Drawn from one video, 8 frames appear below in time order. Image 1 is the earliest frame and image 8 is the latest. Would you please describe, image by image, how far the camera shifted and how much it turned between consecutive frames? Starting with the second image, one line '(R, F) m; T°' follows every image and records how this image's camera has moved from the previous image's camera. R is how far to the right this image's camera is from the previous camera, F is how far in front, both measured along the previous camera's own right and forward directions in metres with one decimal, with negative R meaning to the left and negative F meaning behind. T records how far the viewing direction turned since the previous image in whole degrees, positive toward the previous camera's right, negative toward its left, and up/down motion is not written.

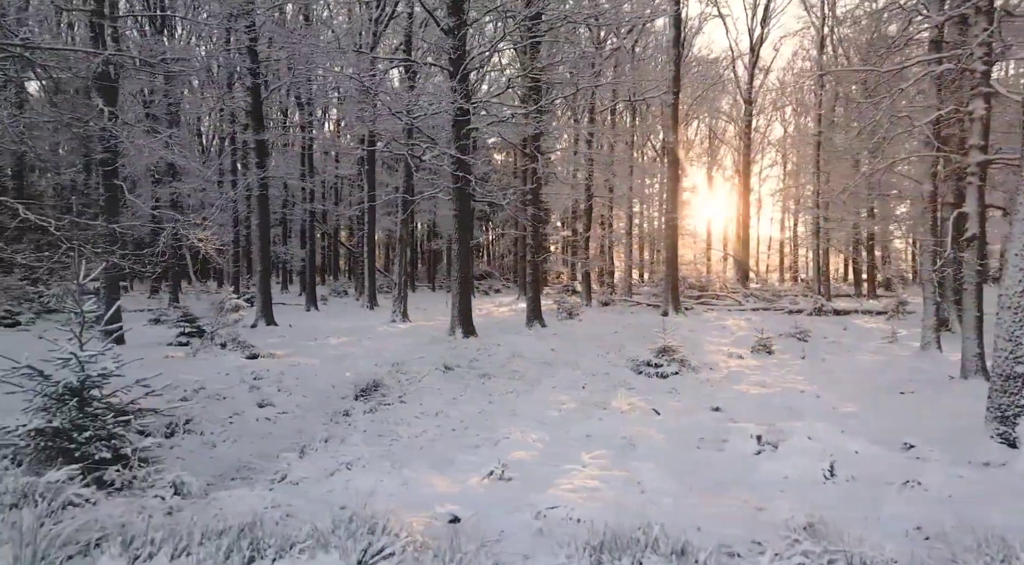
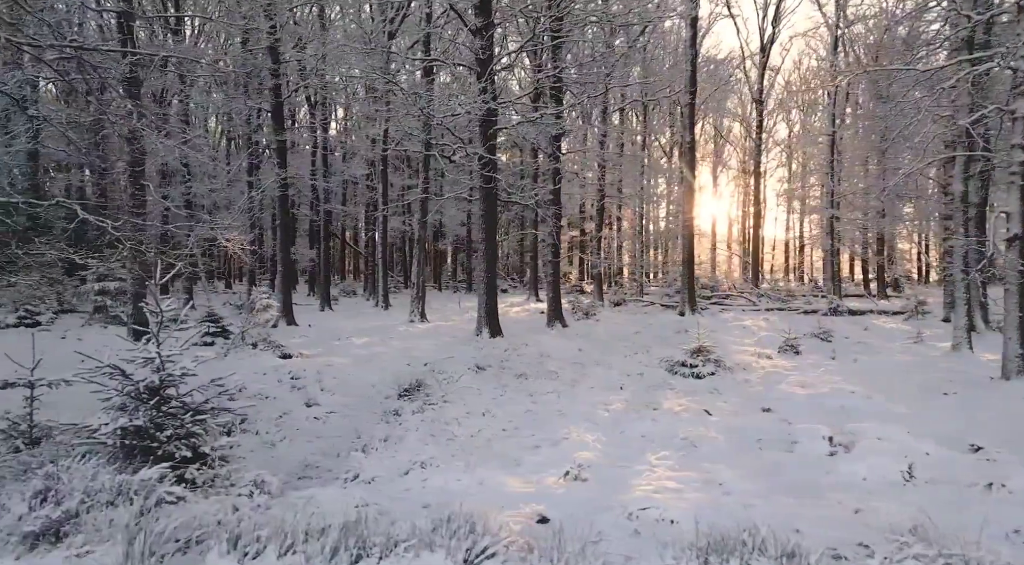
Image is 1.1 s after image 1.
(-0.5, 0.0) m; -1°
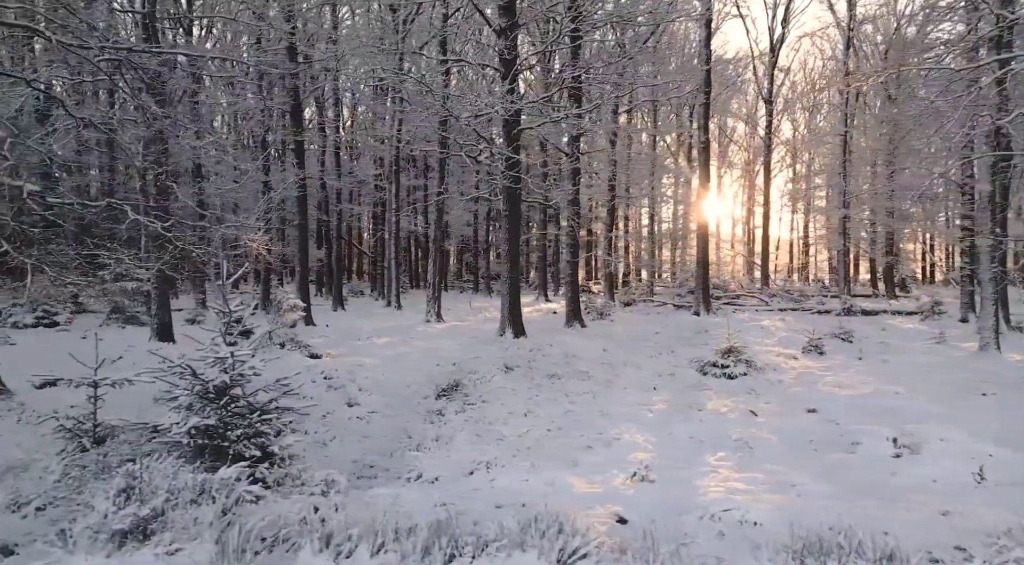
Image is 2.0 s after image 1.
(-0.5, 0.0) m; -1°
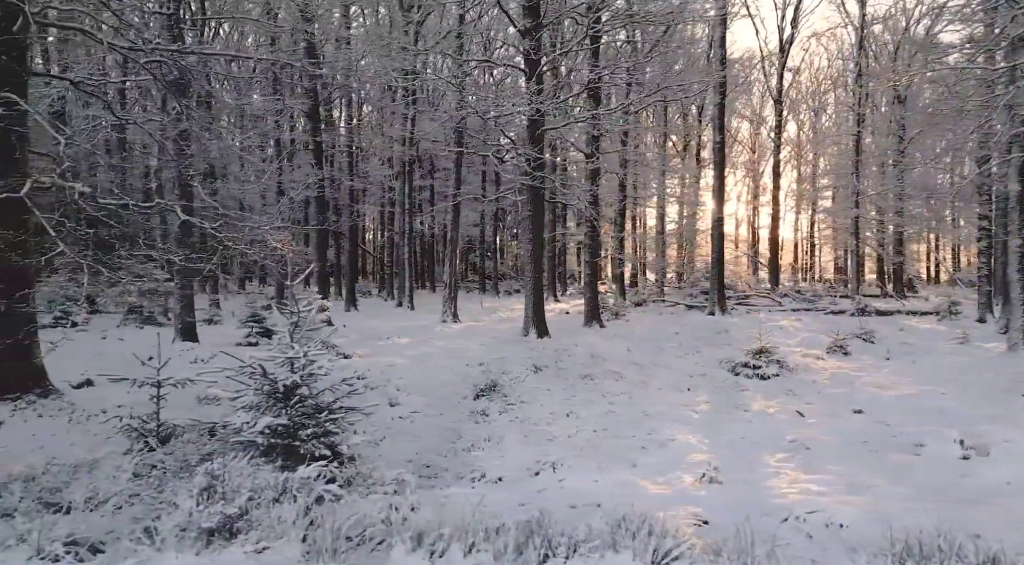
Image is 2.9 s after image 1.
(-0.5, 0.0) m; -1°
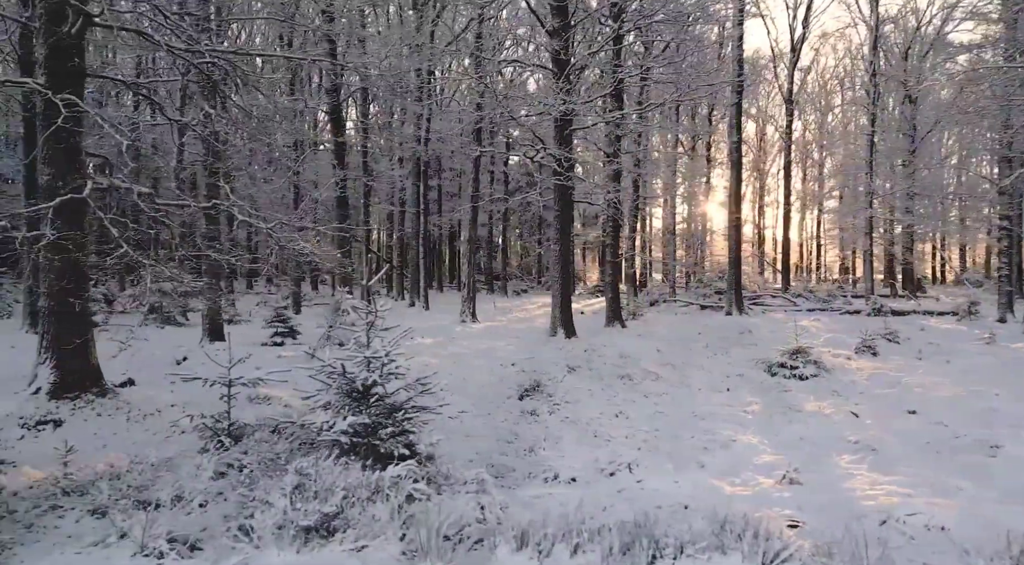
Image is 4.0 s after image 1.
(-0.5, 0.0) m; -1°
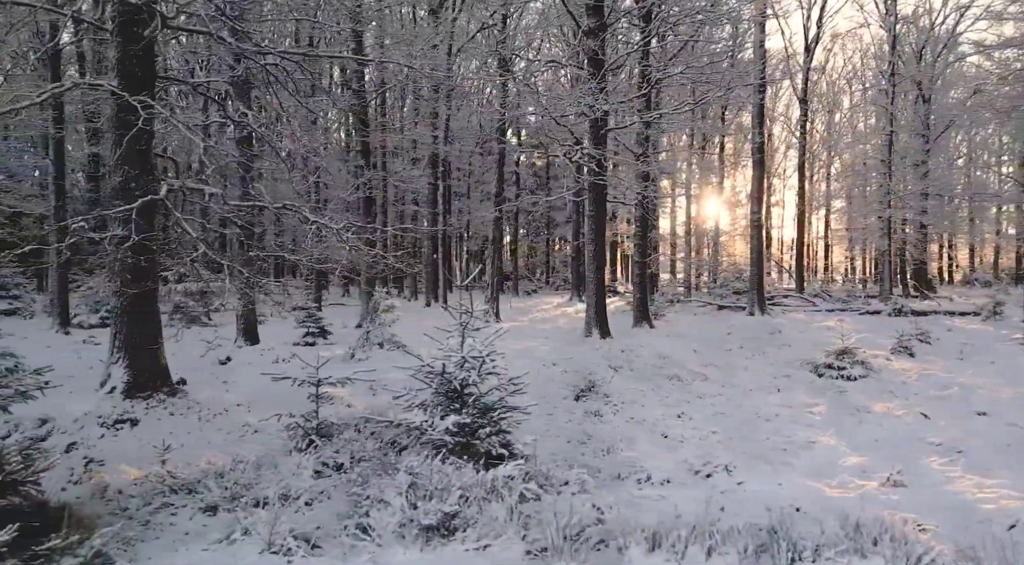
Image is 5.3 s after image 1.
(-0.7, 0.0) m; -1°
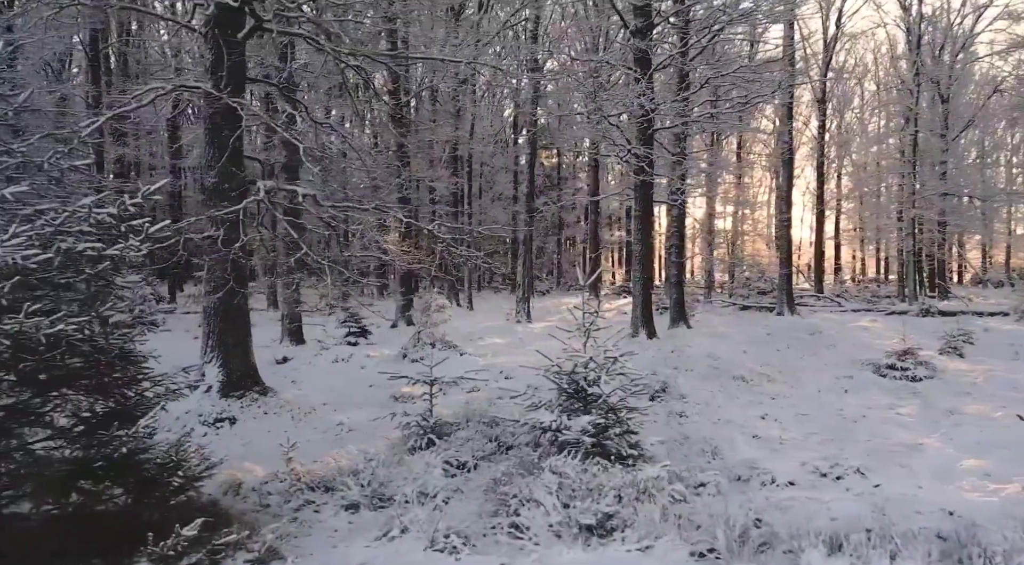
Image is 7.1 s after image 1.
(-0.9, 0.0) m; -2°
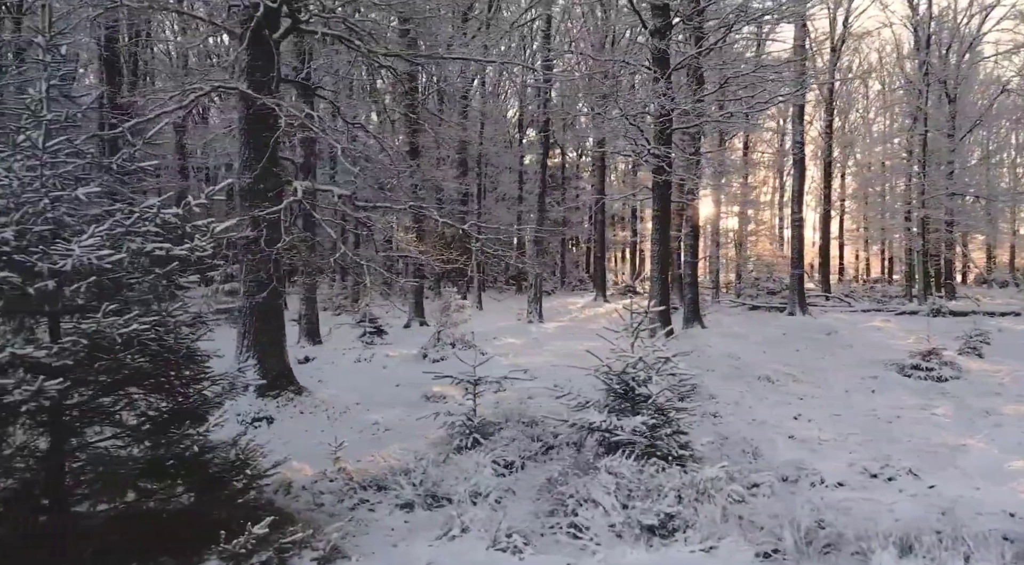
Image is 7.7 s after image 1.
(-0.3, 0.0) m; -1°
